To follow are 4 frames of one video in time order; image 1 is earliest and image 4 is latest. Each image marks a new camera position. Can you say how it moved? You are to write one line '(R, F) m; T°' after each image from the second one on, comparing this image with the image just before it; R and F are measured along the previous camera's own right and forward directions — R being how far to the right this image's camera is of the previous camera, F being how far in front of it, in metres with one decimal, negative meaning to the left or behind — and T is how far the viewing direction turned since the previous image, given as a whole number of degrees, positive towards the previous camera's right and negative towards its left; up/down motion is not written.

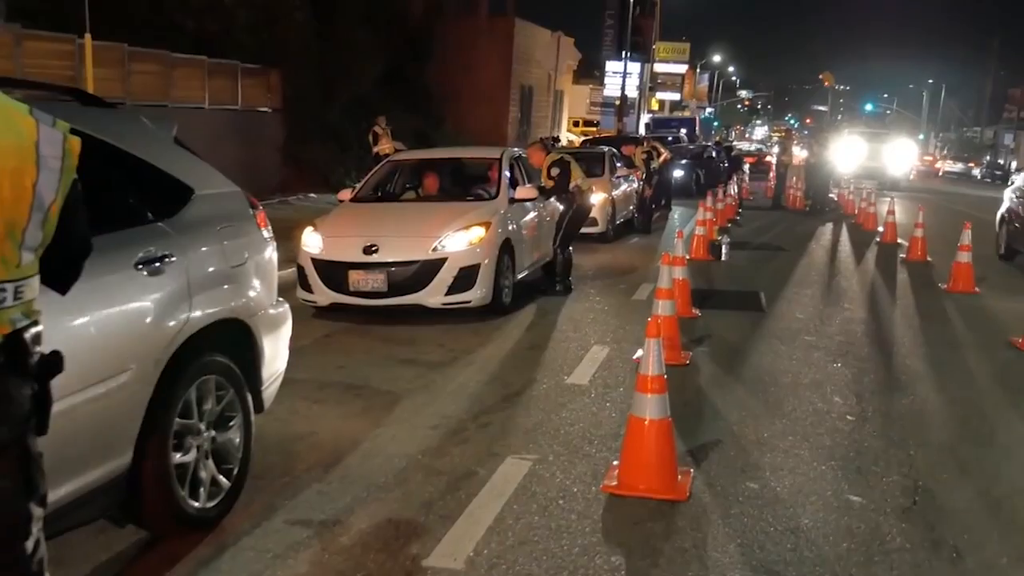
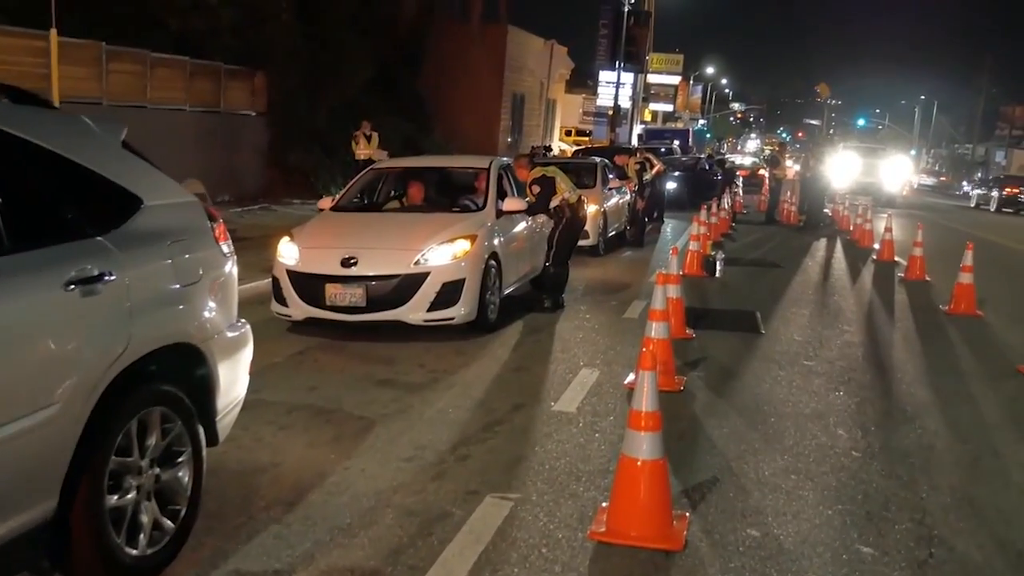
(0.0, +0.4) m; +1°
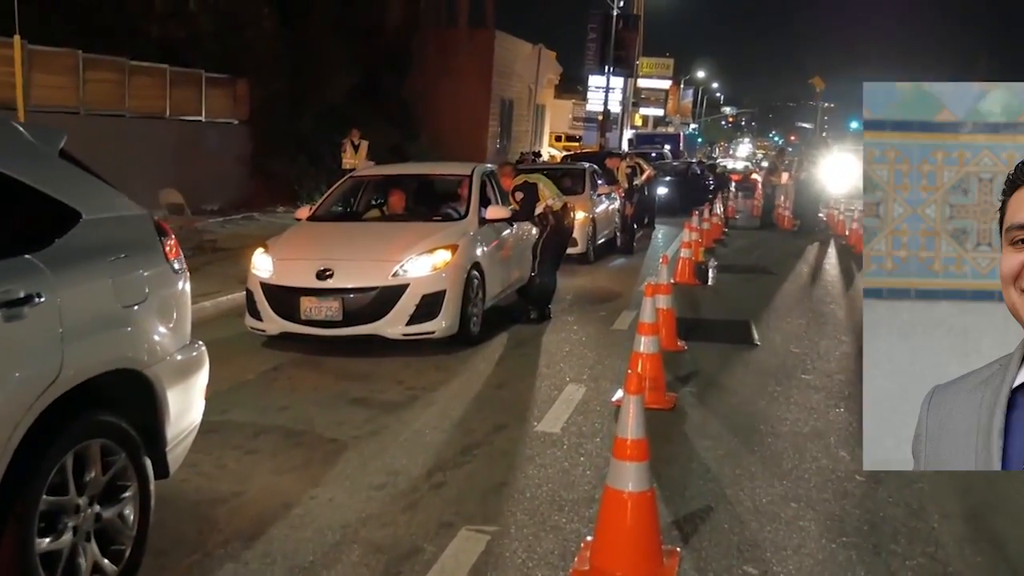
(+0.1, +0.3) m; 0°
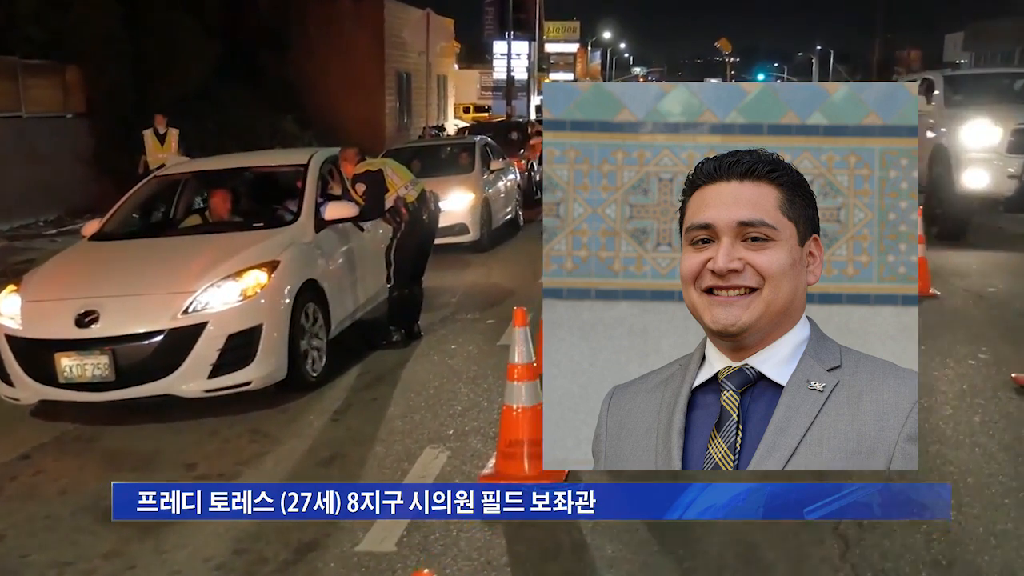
(+0.6, +1.9) m; +4°
